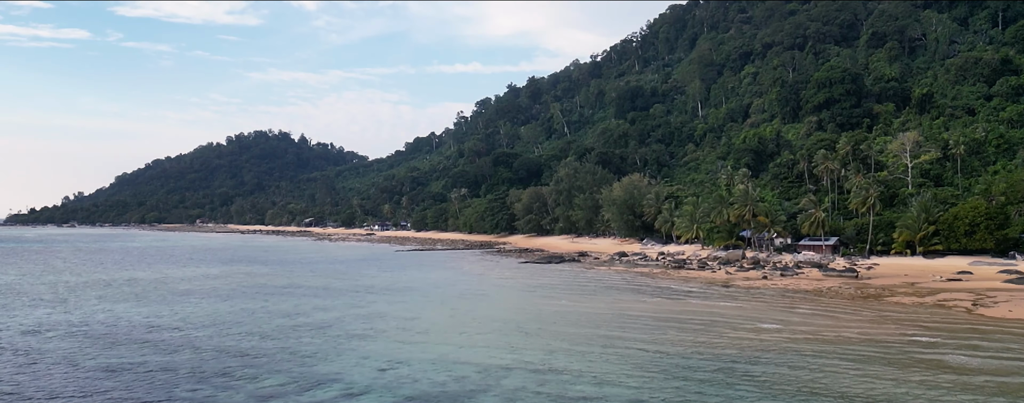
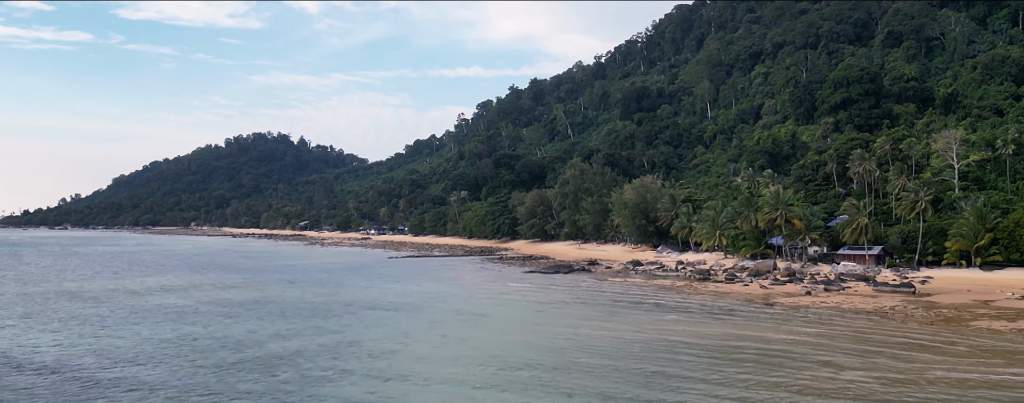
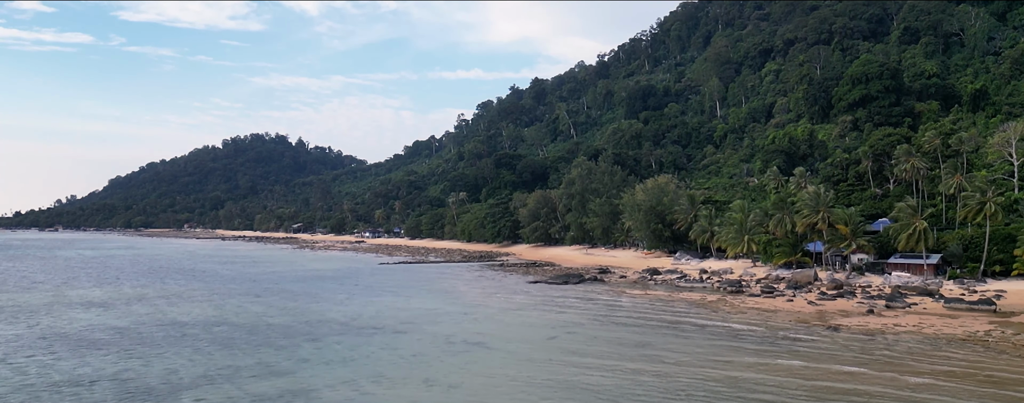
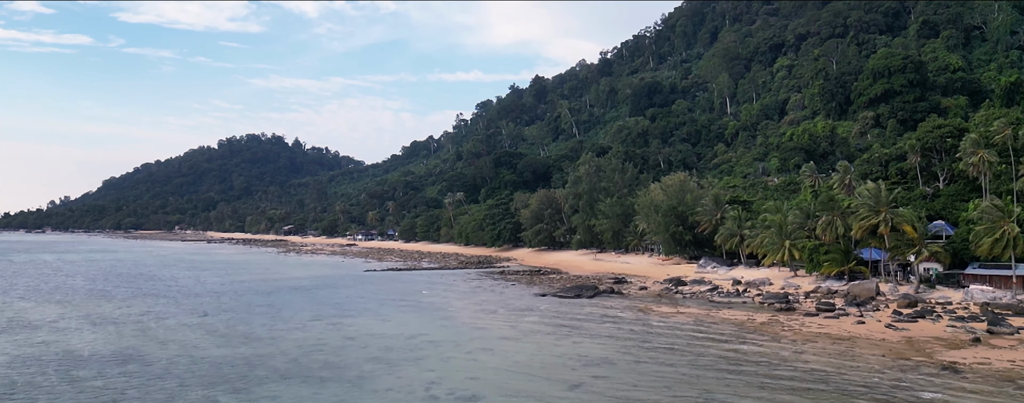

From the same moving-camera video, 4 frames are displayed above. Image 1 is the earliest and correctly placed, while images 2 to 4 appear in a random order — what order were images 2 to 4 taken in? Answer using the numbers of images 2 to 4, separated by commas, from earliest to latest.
2, 3, 4
